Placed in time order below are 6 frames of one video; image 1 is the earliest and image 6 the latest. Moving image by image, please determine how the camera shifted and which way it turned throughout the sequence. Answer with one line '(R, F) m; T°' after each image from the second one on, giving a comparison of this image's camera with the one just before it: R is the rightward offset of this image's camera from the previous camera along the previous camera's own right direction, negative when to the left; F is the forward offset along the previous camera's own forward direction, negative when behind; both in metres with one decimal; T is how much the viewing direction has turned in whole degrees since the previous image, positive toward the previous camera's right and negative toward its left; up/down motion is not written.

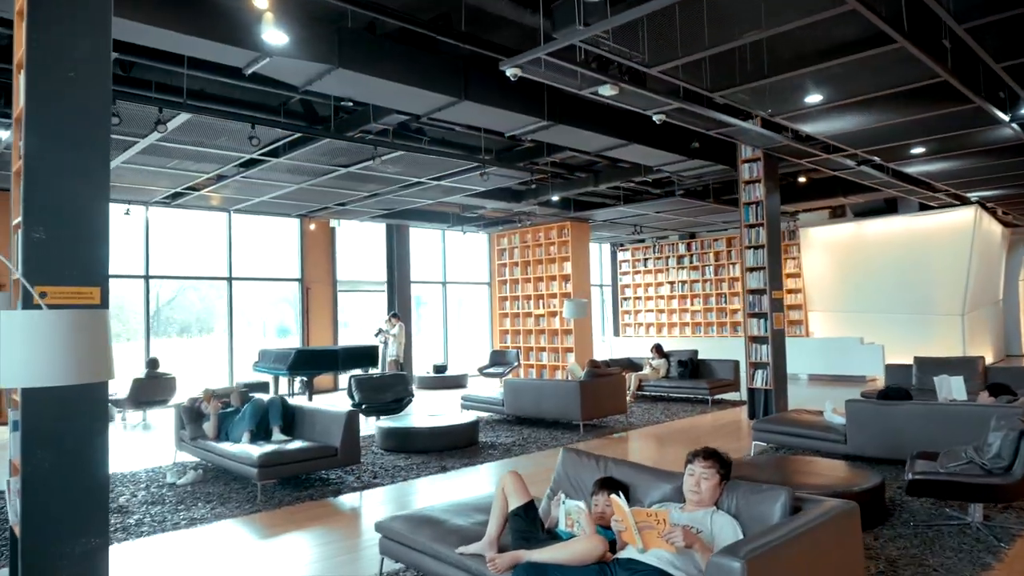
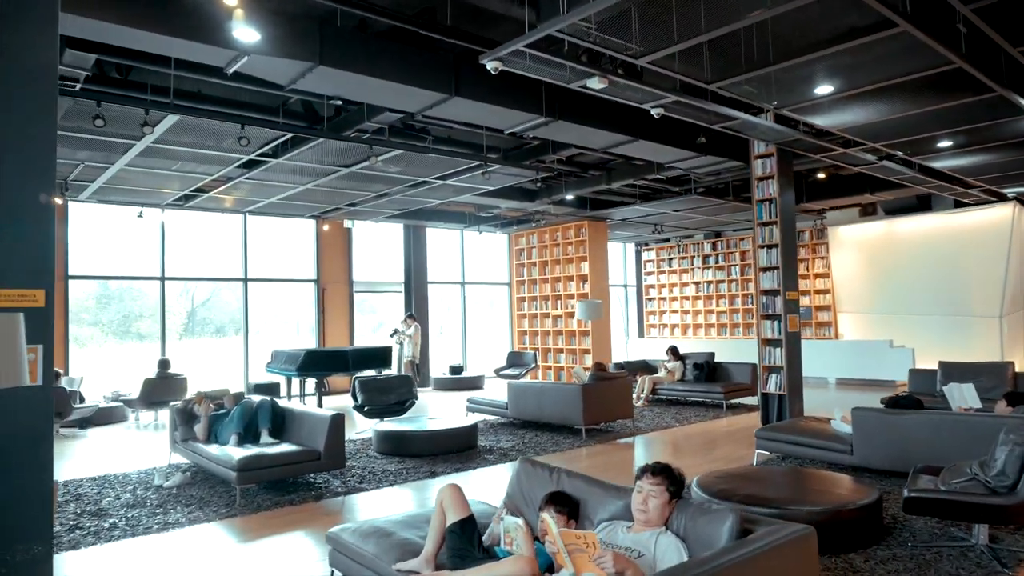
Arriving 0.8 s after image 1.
(+0.4, +0.2) m; -3°
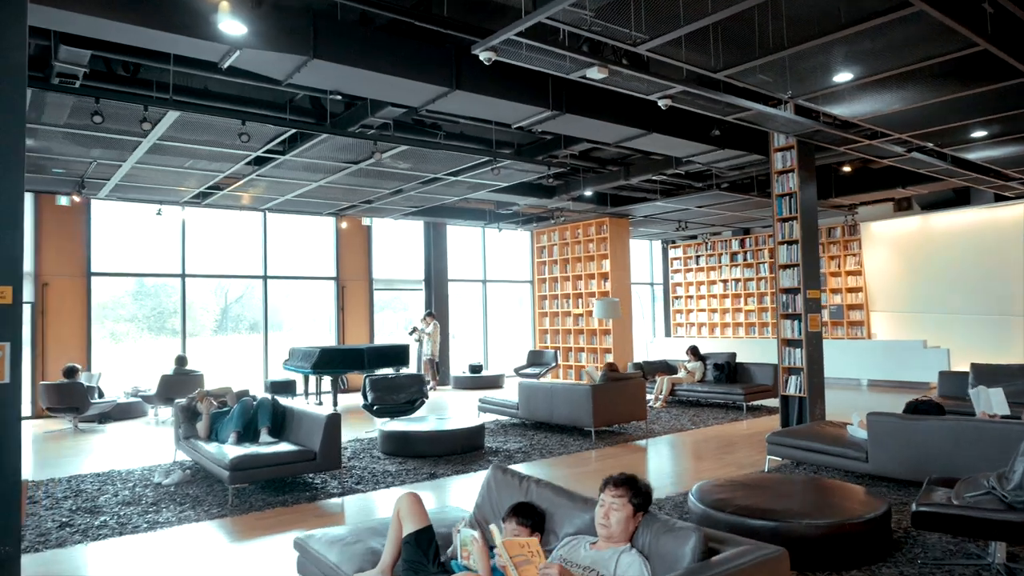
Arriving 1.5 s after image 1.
(+0.3, +0.2) m; -3°
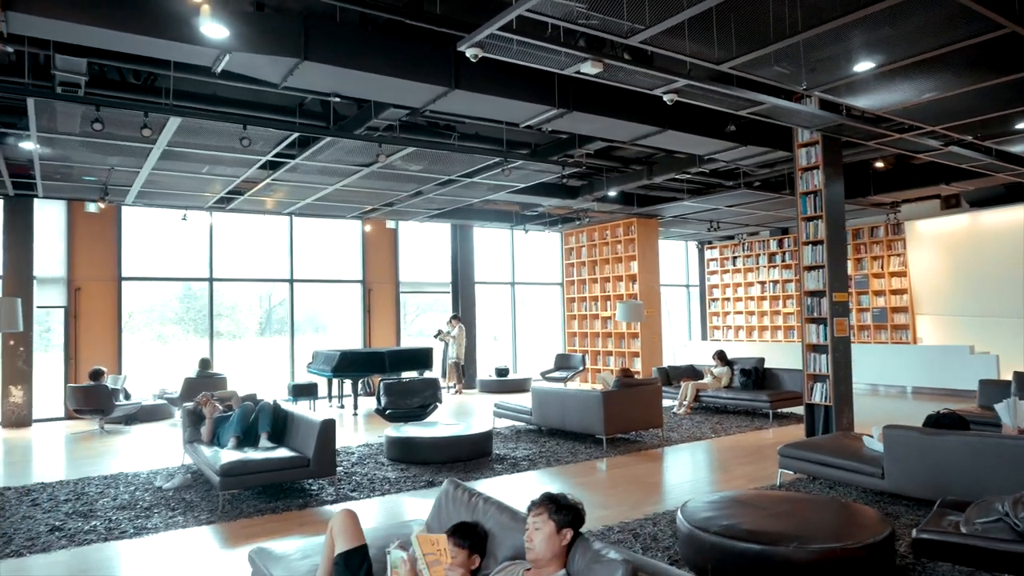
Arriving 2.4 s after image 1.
(+0.4, +0.2) m; -4°
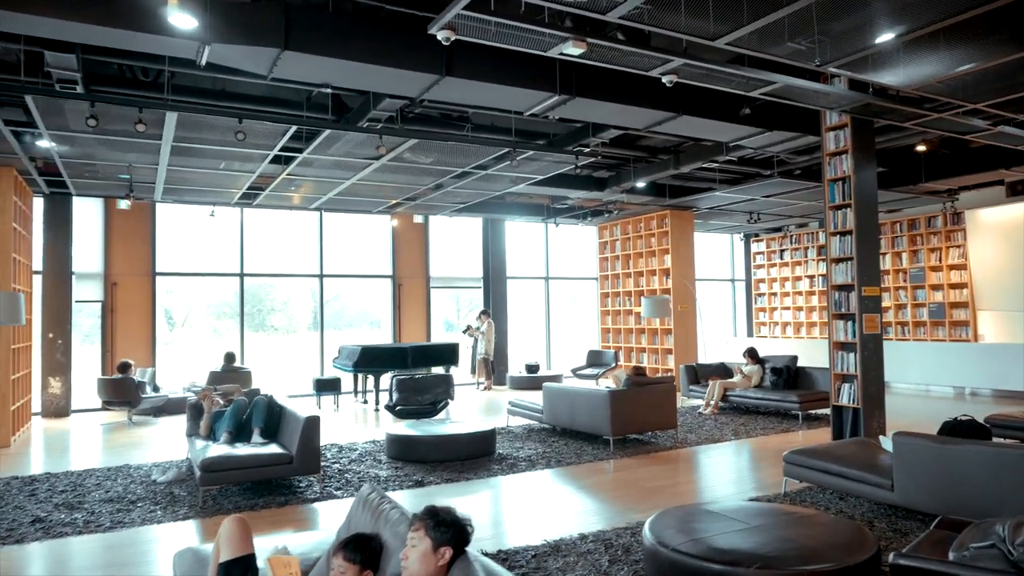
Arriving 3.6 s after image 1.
(+0.5, +0.2) m; -5°
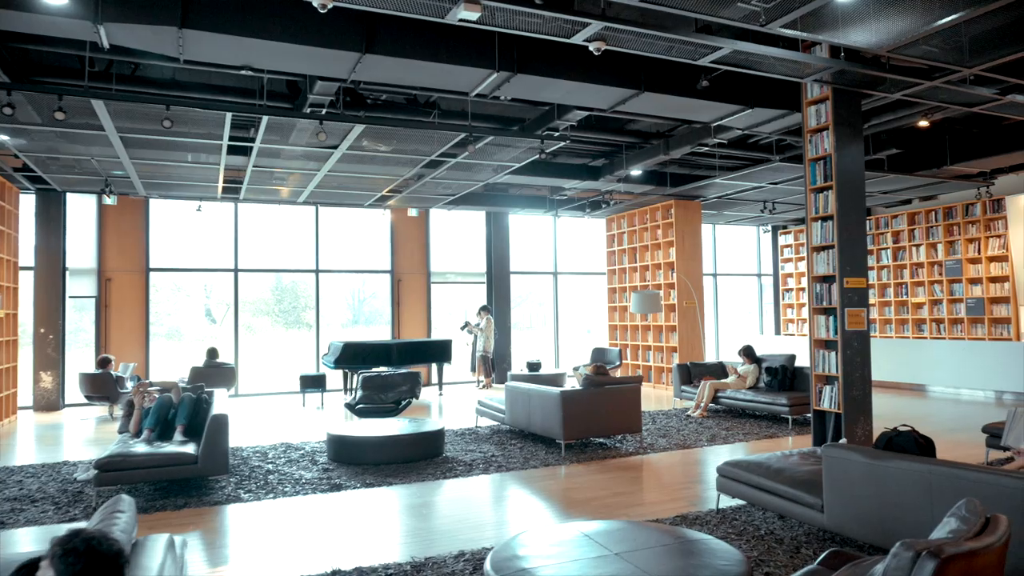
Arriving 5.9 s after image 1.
(+0.9, +0.4) m; -4°
